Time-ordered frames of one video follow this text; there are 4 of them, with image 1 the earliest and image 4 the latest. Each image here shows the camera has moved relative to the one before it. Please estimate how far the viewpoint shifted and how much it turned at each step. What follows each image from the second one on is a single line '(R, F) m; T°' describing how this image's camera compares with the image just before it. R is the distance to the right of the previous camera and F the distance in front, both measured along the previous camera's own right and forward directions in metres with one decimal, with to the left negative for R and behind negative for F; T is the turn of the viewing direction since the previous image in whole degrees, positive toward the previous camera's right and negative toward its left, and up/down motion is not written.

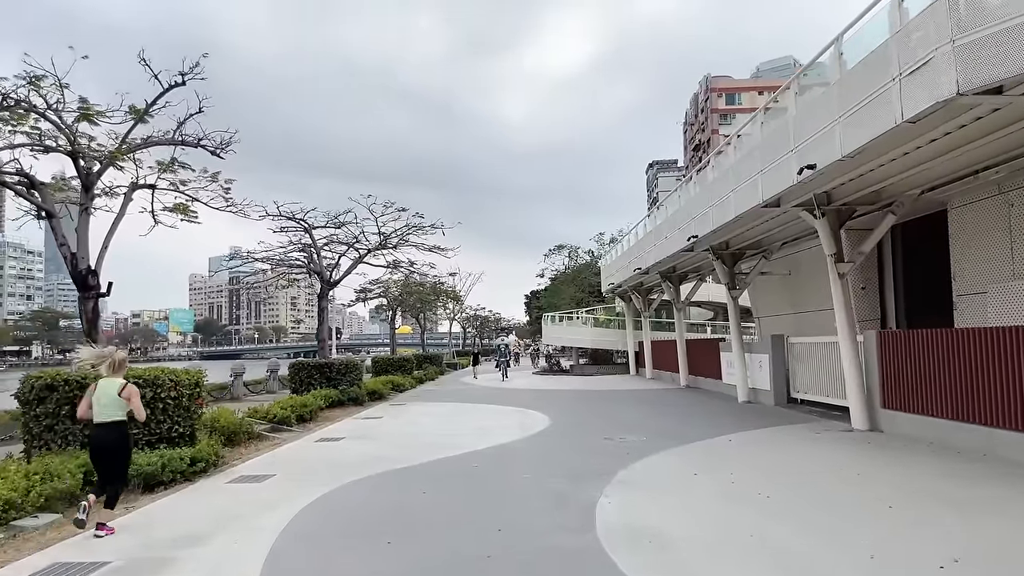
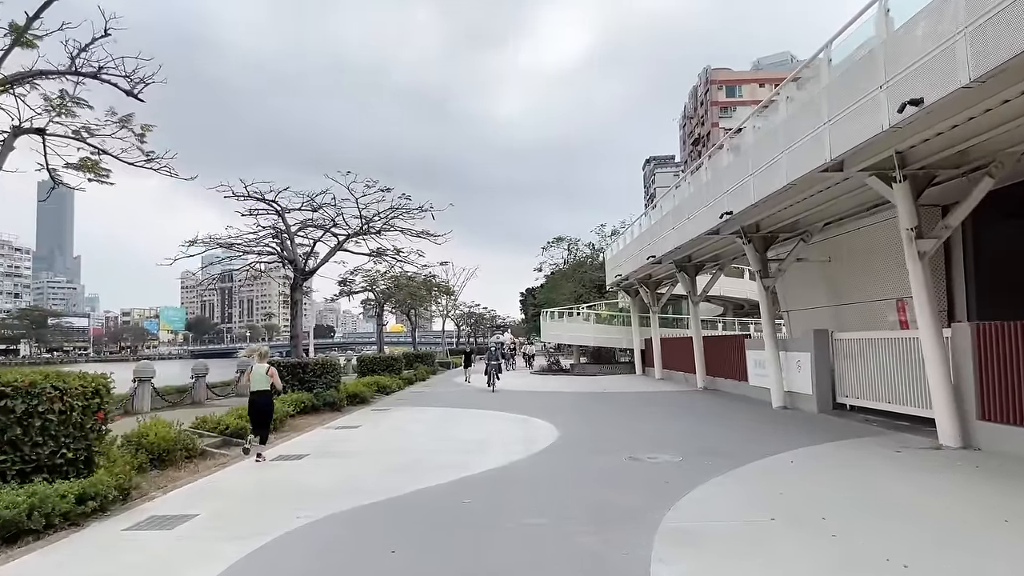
(-0.1, +2.1) m; 0°
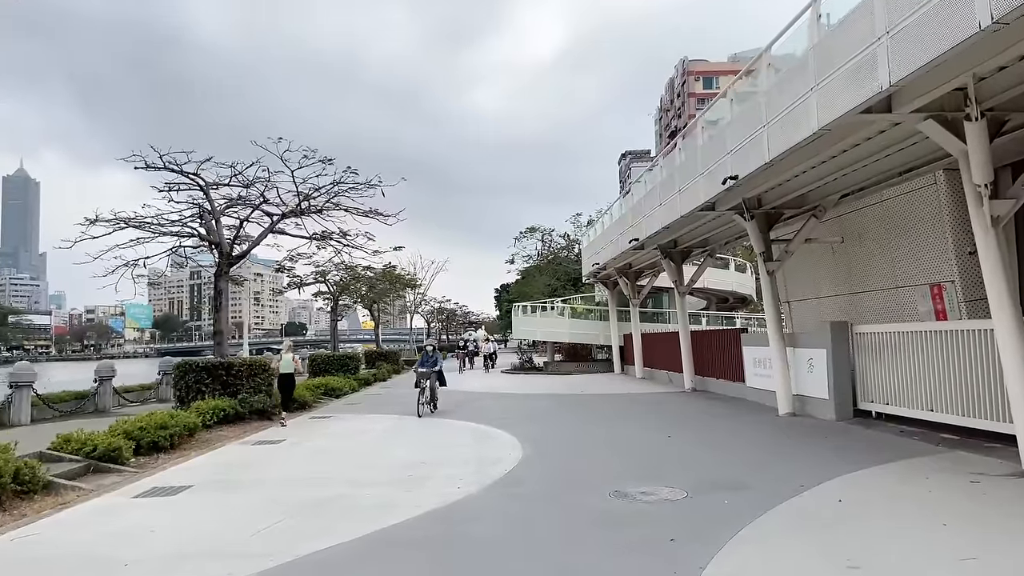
(+0.3, +2.2) m; +2°
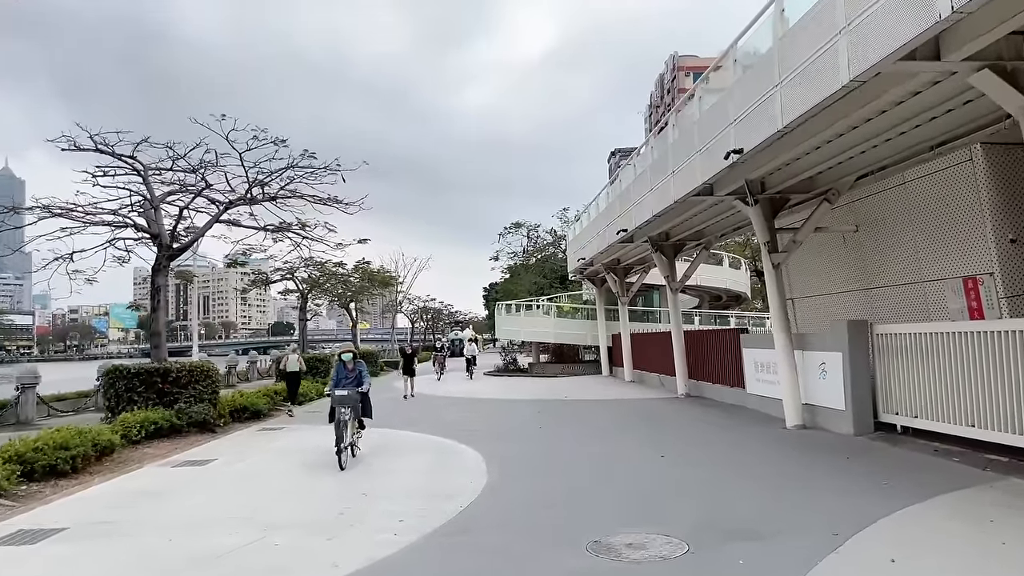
(+0.3, +1.4) m; +1°
